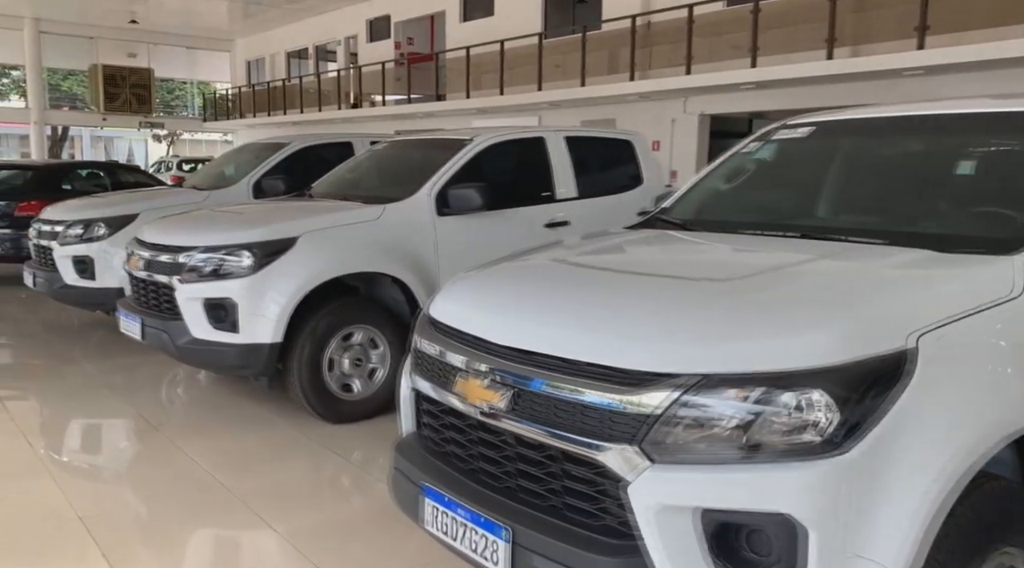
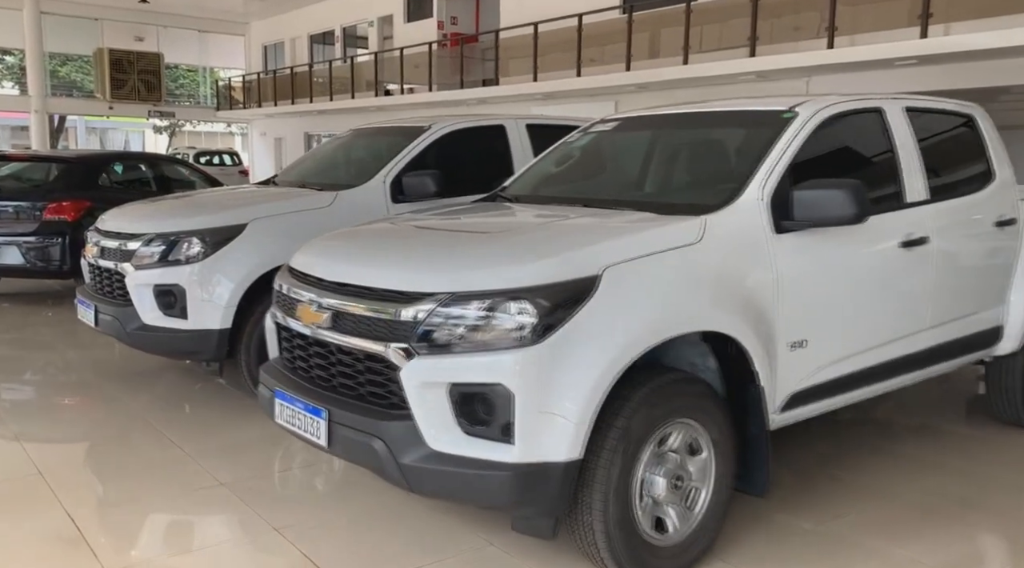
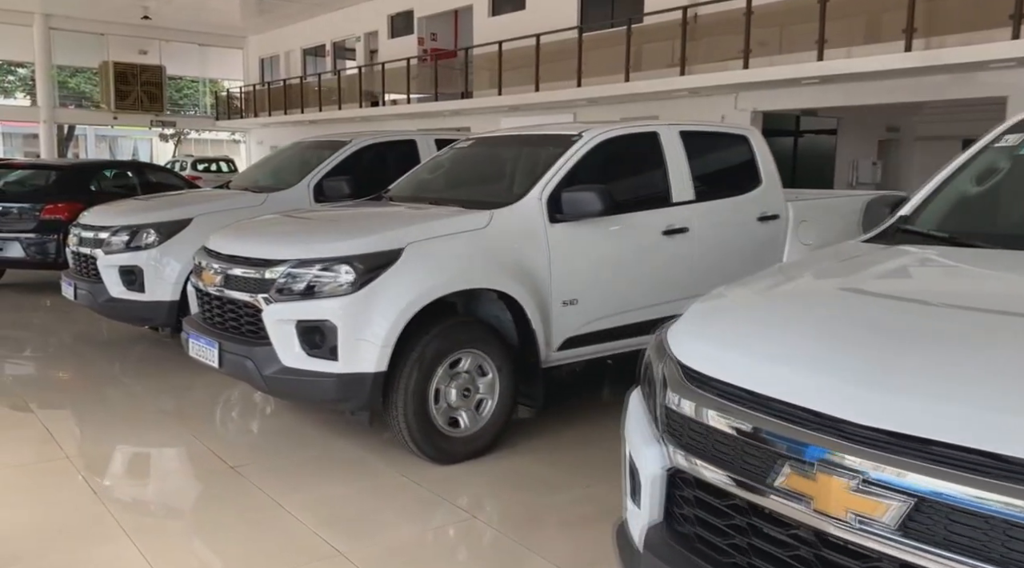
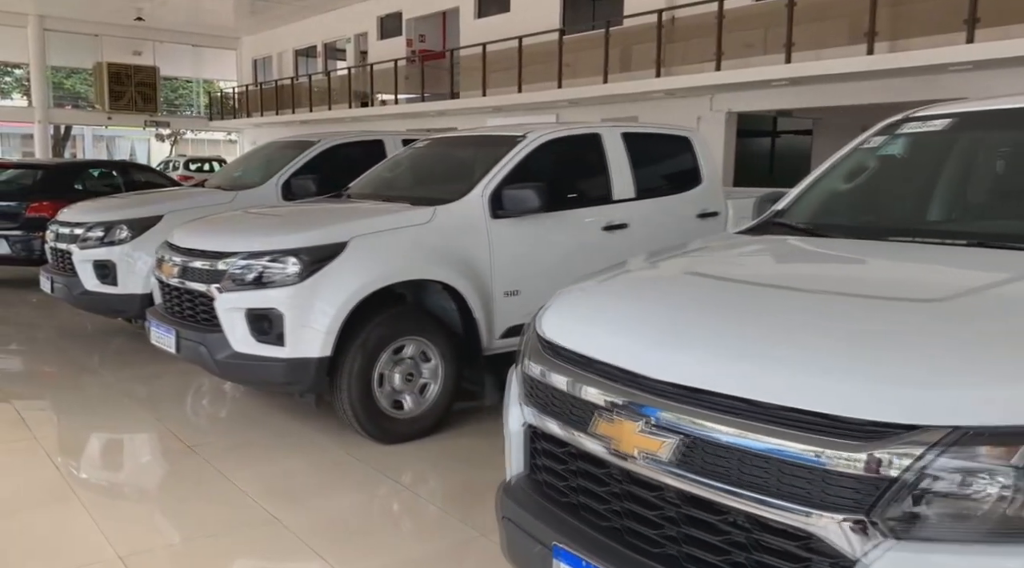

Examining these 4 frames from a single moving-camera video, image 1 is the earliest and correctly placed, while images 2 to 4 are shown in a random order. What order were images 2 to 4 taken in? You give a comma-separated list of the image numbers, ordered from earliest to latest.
4, 3, 2
